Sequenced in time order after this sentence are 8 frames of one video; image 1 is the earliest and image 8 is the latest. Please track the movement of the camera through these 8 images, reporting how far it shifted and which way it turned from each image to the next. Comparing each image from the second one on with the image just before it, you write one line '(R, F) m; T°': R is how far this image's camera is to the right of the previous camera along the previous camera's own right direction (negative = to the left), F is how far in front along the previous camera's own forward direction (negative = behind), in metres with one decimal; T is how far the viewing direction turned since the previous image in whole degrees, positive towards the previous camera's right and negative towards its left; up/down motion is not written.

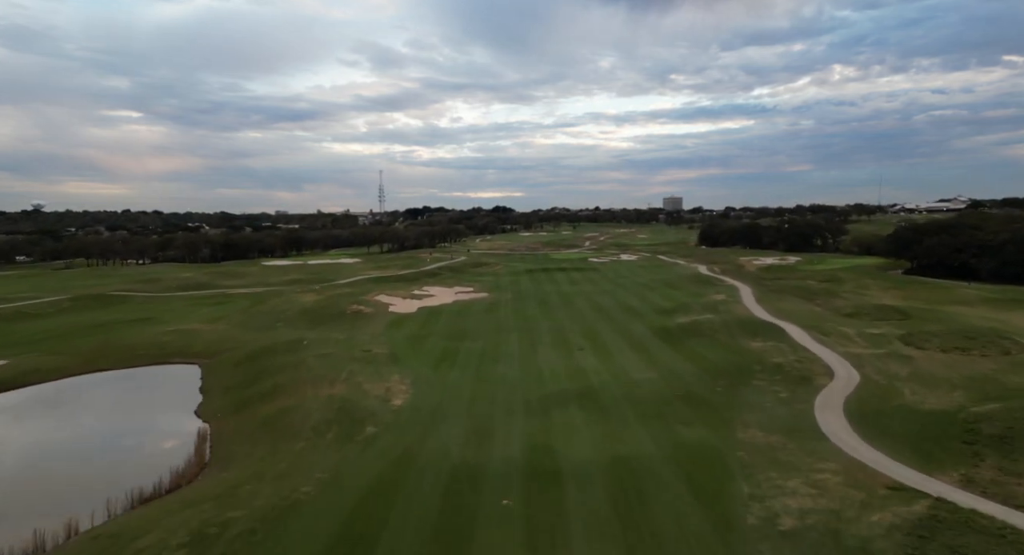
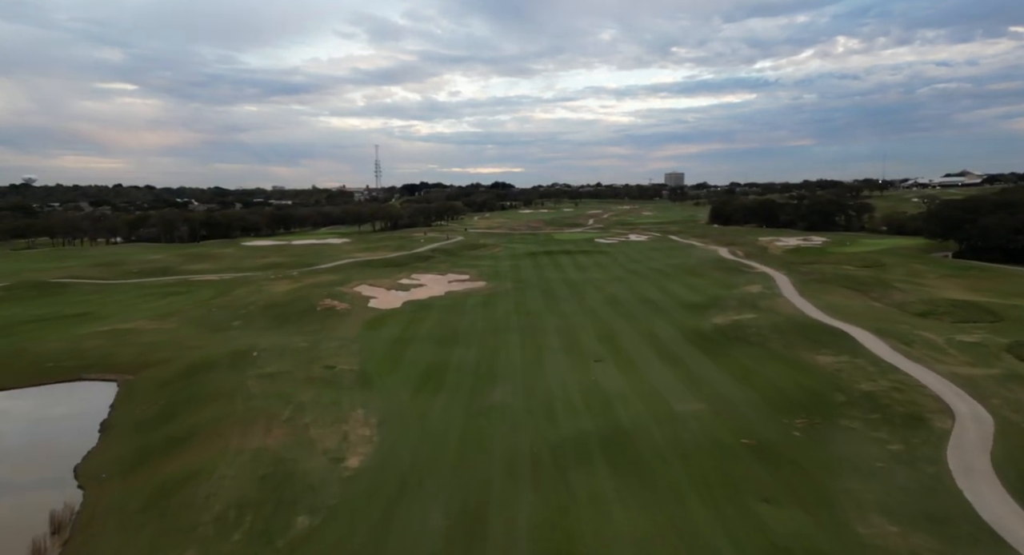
(-0.1, +6.1) m; 0°
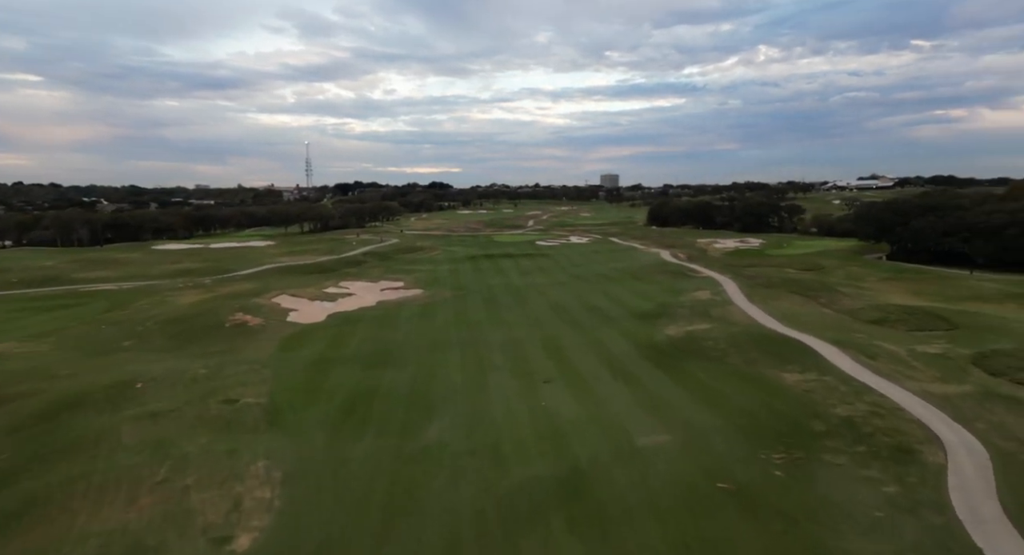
(+0.1, +2.8) m; +6°
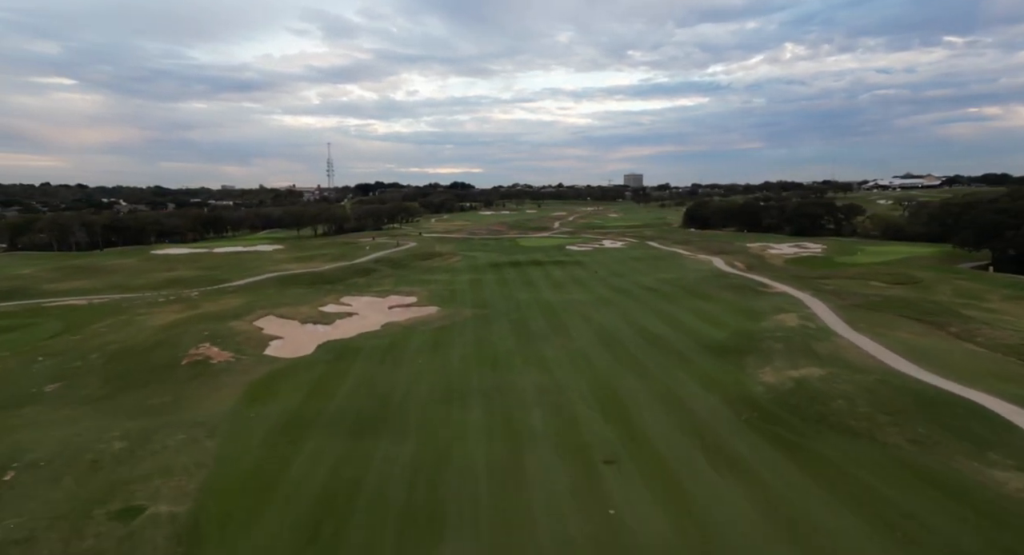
(-0.8, +7.0) m; -2°
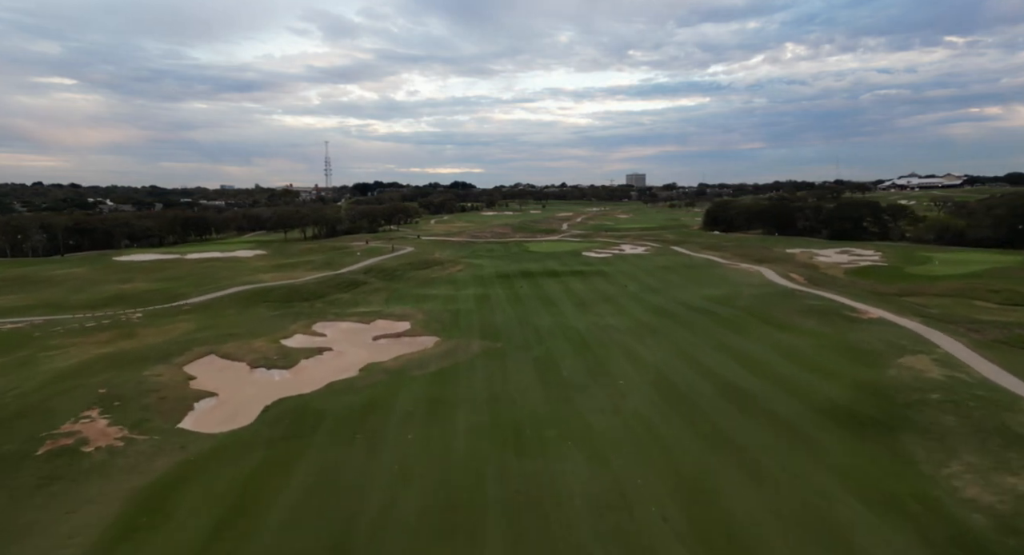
(-1.0, +7.9) m; 0°
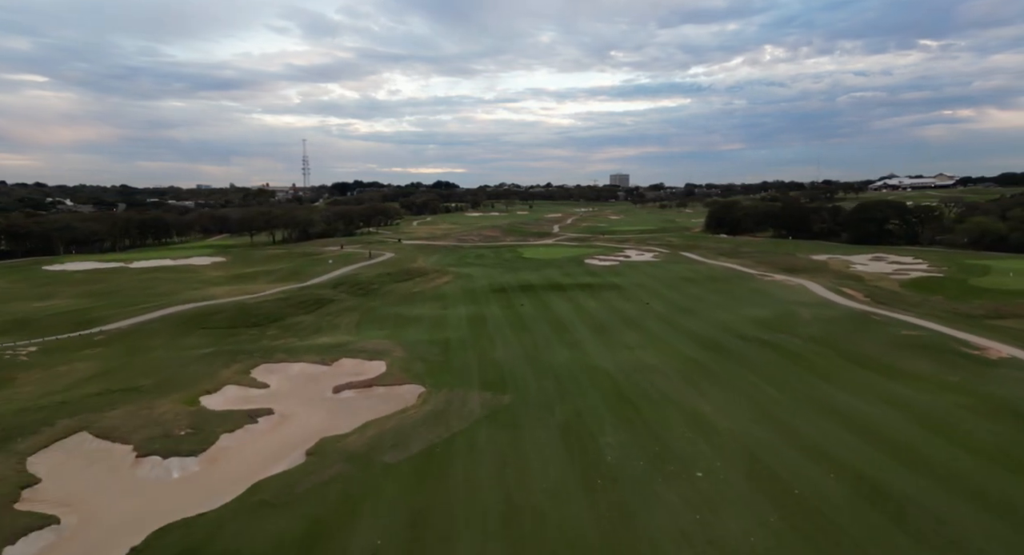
(-1.0, +7.3) m; +2°
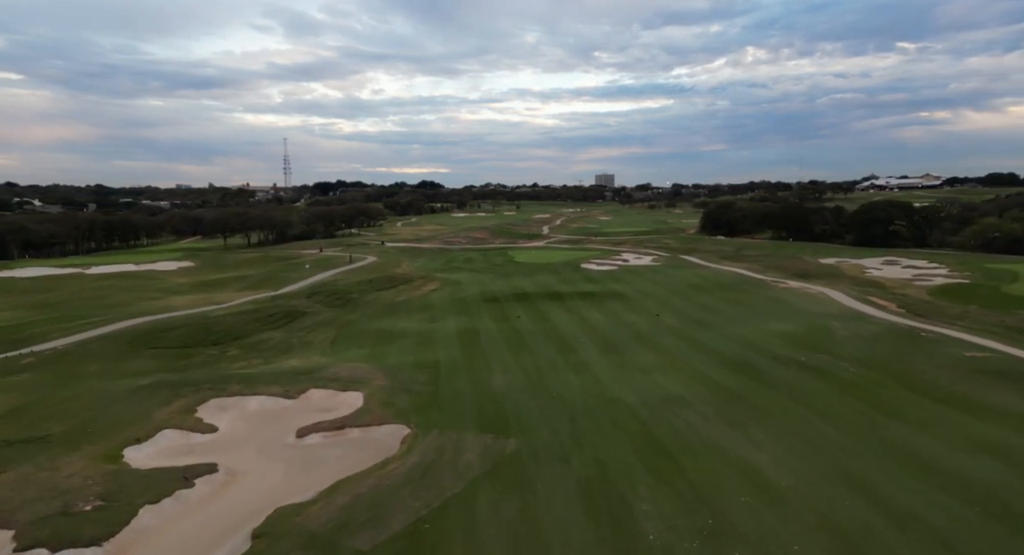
(-0.6, +3.6) m; +2°
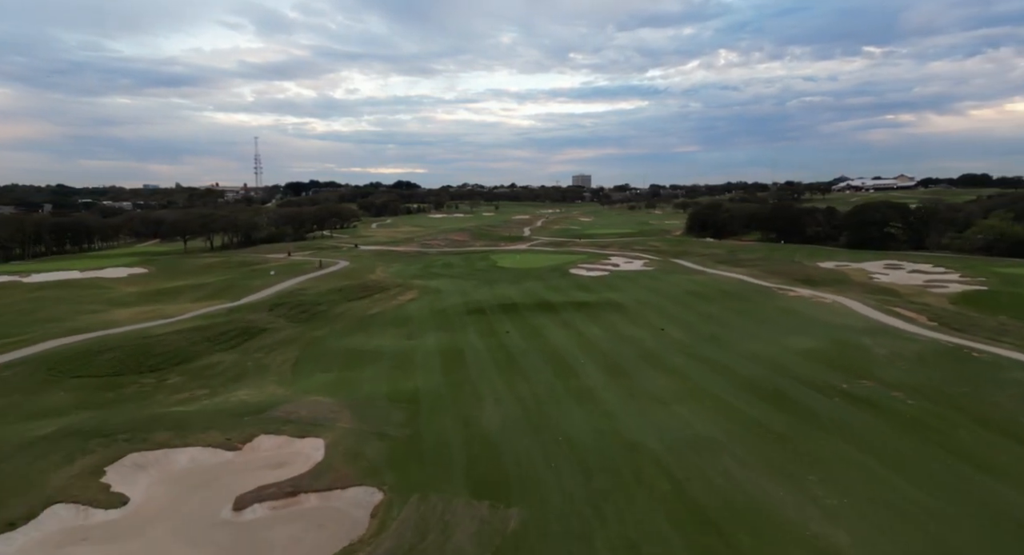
(-0.5, +3.6) m; +2°
